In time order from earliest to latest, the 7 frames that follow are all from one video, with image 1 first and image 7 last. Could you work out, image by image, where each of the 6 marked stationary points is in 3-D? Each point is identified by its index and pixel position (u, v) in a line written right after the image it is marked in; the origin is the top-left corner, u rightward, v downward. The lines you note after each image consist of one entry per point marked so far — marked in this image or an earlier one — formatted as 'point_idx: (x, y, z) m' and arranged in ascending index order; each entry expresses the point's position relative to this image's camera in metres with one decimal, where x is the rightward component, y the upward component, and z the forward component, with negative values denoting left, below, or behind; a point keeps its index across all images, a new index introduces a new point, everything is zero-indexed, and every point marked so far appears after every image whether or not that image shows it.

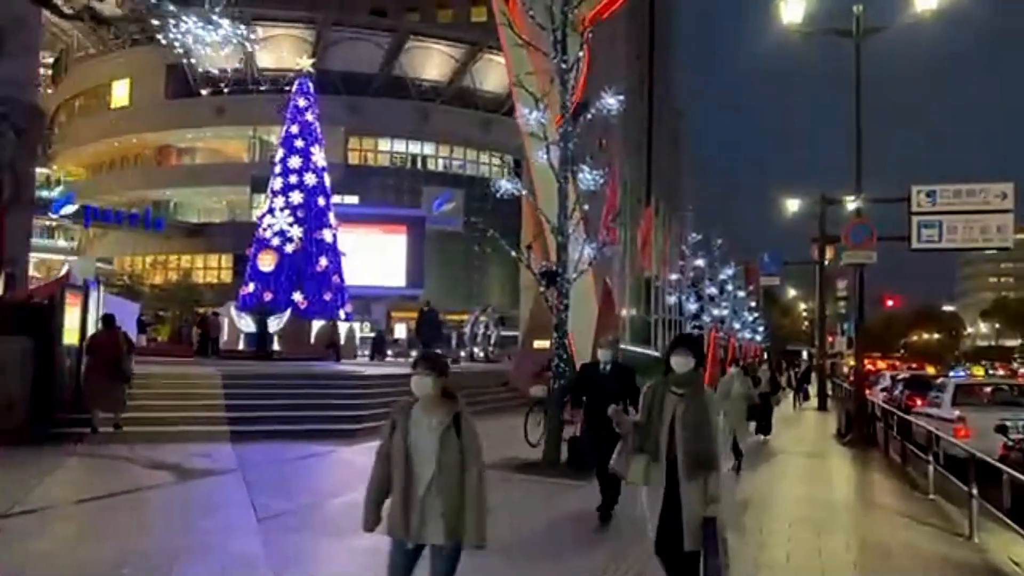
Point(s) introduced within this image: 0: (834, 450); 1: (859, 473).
0: (+6.0, -3.0, +19.7) m
1: (+5.3, -2.8, +16.2) m
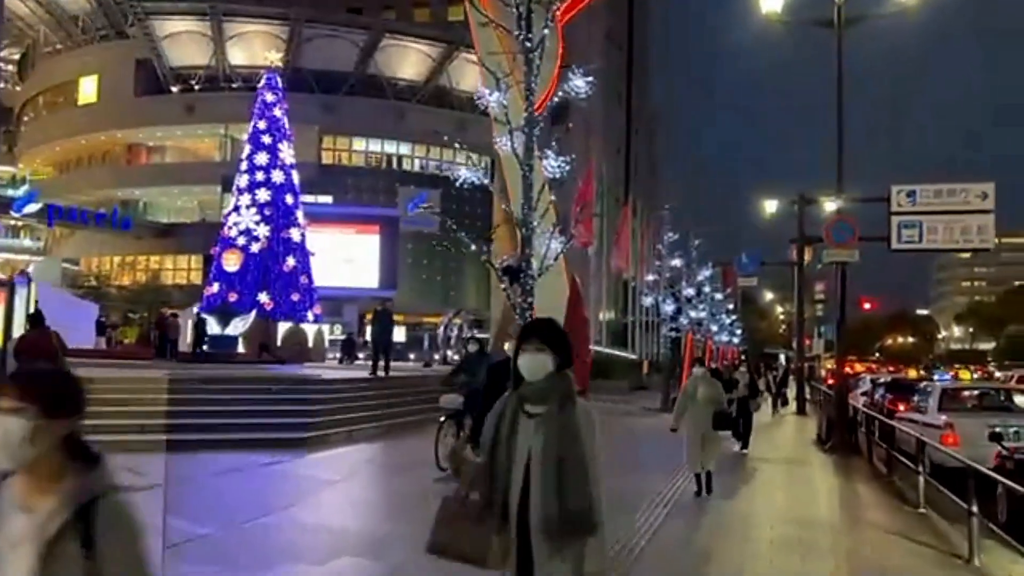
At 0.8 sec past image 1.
0: (+5.4, -3.0, +18.8) m
1: (+4.7, -2.8, +15.3) m
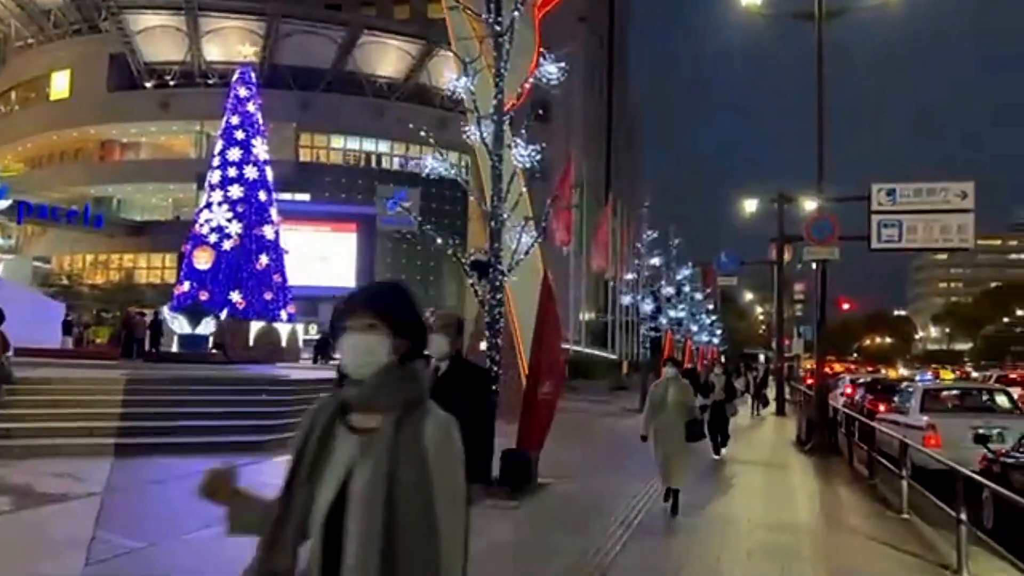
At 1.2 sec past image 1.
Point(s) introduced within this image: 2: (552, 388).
0: (+5.0, -3.0, +18.4) m
1: (+4.3, -2.8, +14.8) m
2: (+0.5, -1.2, +12.9) m
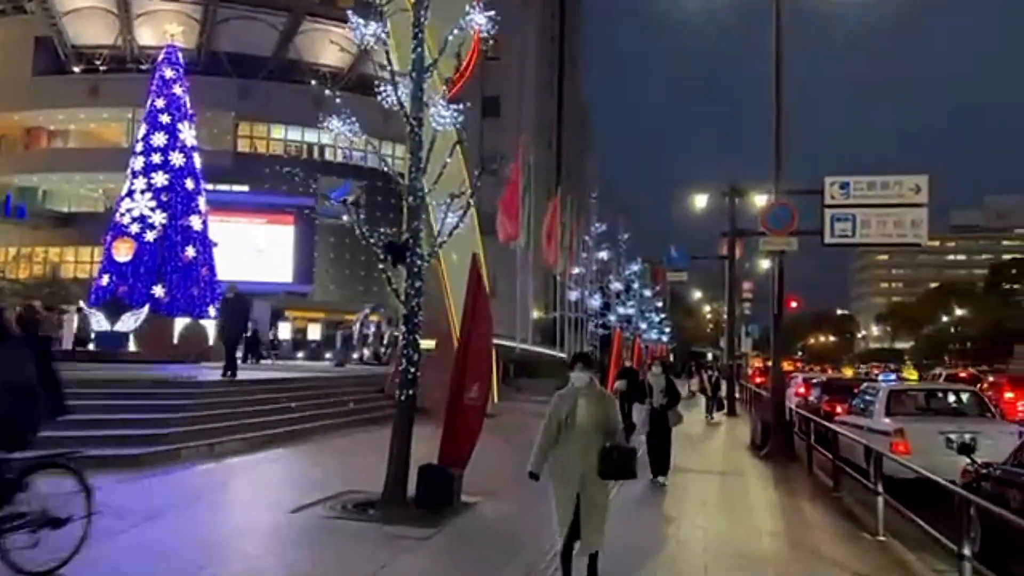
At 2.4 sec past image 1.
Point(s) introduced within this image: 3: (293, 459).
0: (+3.9, -2.9, +17.0) m
1: (+3.4, -2.7, +13.3) m
2: (-0.3, -1.1, +11.2) m
3: (-3.4, -2.6, +16.4) m
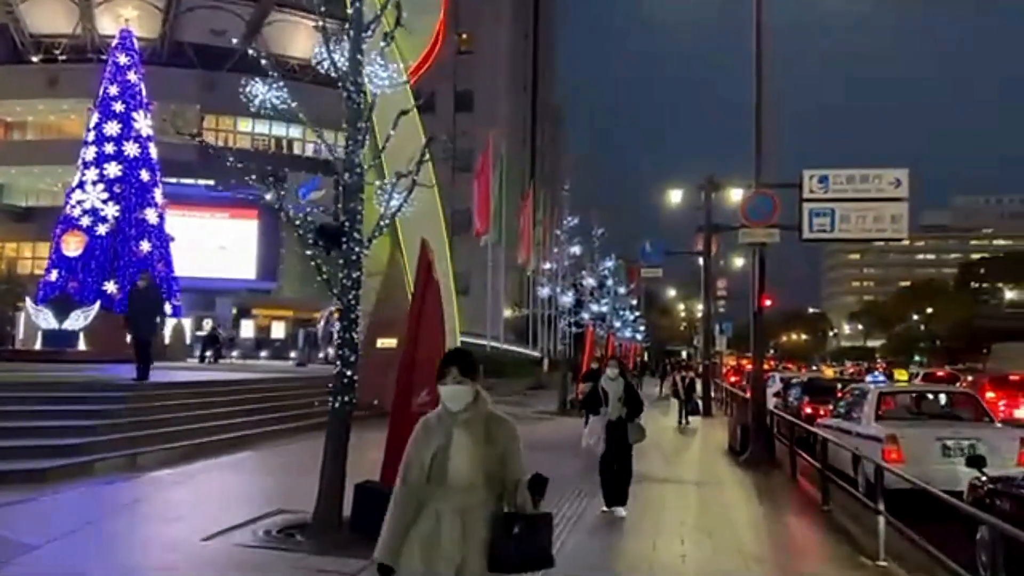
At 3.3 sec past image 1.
0: (+3.3, -2.8, +15.7) m
1: (+2.9, -2.6, +12.1) m
2: (-0.8, -1.0, +9.9) m
3: (-4.0, -2.6, +15.1) m
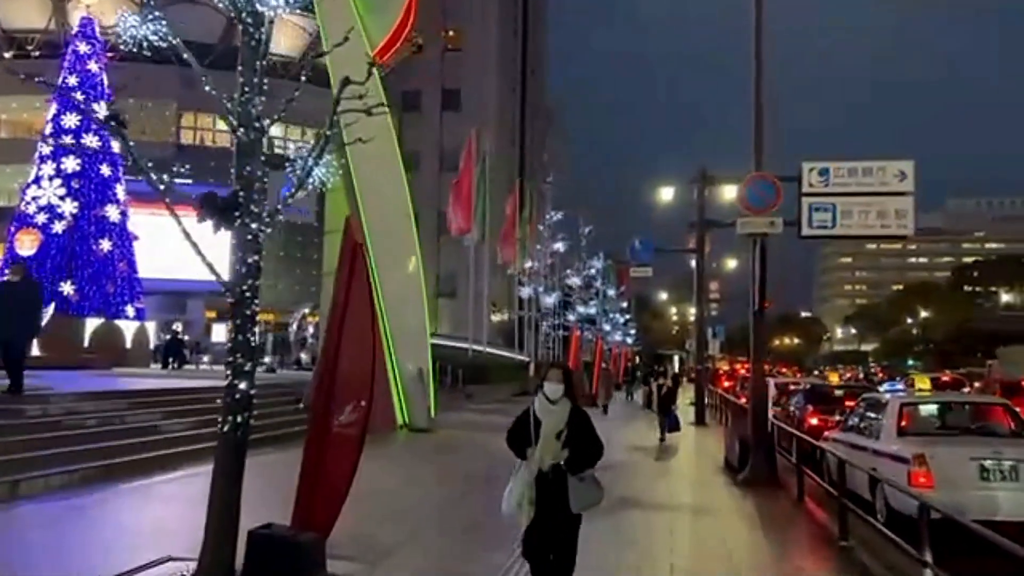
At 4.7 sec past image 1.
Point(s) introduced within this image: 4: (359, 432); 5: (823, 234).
0: (+2.8, -2.7, +13.8) m
1: (+2.5, -2.5, +10.1) m
2: (-1.2, -0.9, +7.9) m
3: (-4.4, -2.5, +13.0) m
4: (-1.2, -1.1, +7.9) m
5: (+5.8, +1.1, +19.2) m
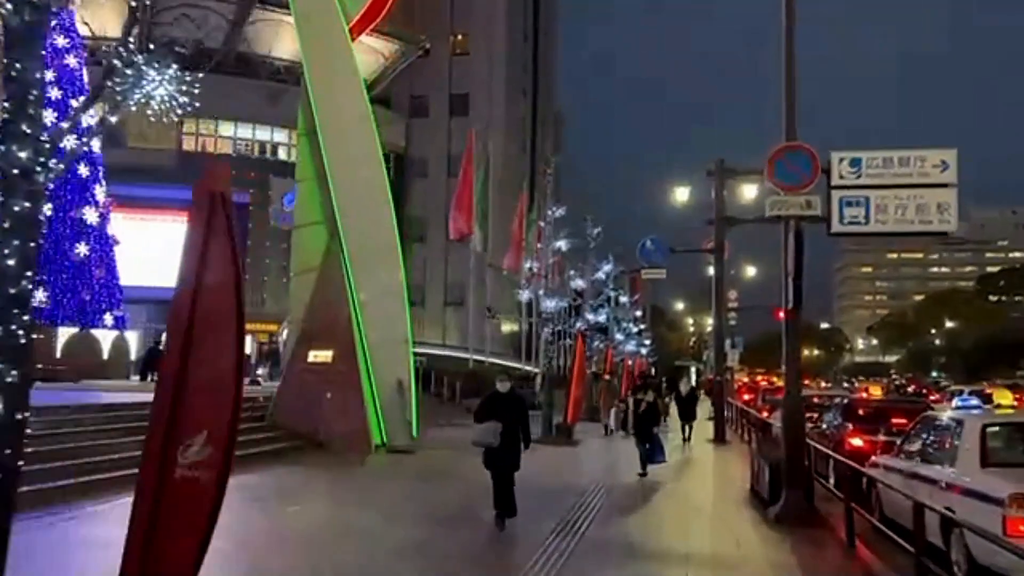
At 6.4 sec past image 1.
0: (+2.6, -2.6, +11.1) m
1: (+2.2, -2.4, +7.5) m
2: (-1.5, -0.8, +5.4) m
3: (-4.6, -2.4, +10.5) m
4: (-1.5, -0.9, +5.4) m
5: (+5.6, +1.1, +16.6) m
